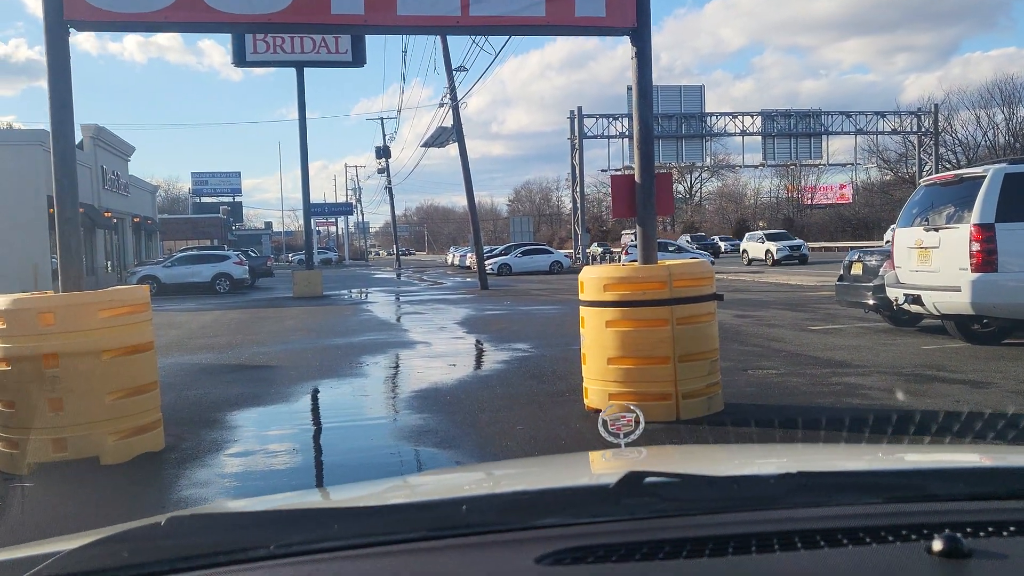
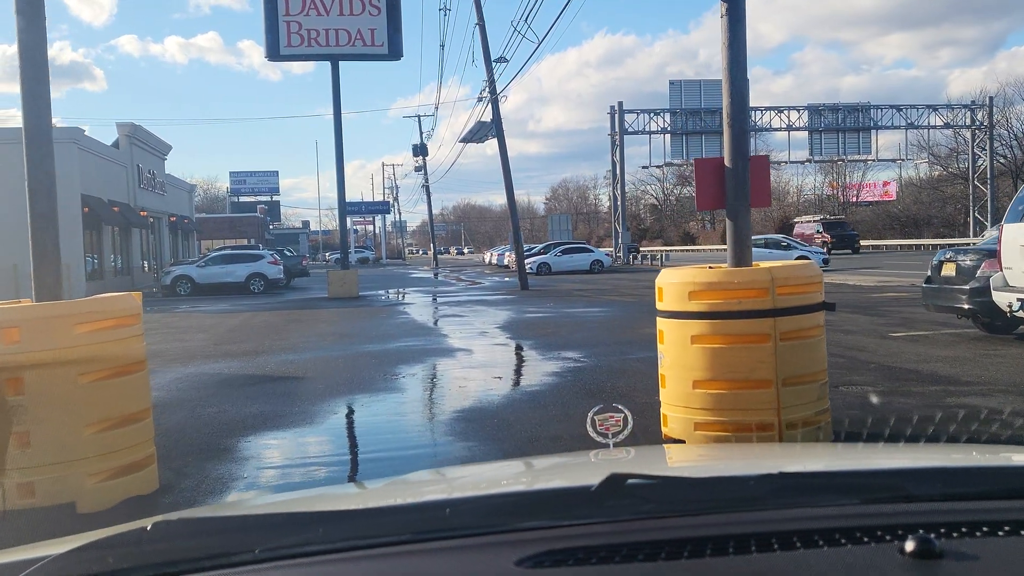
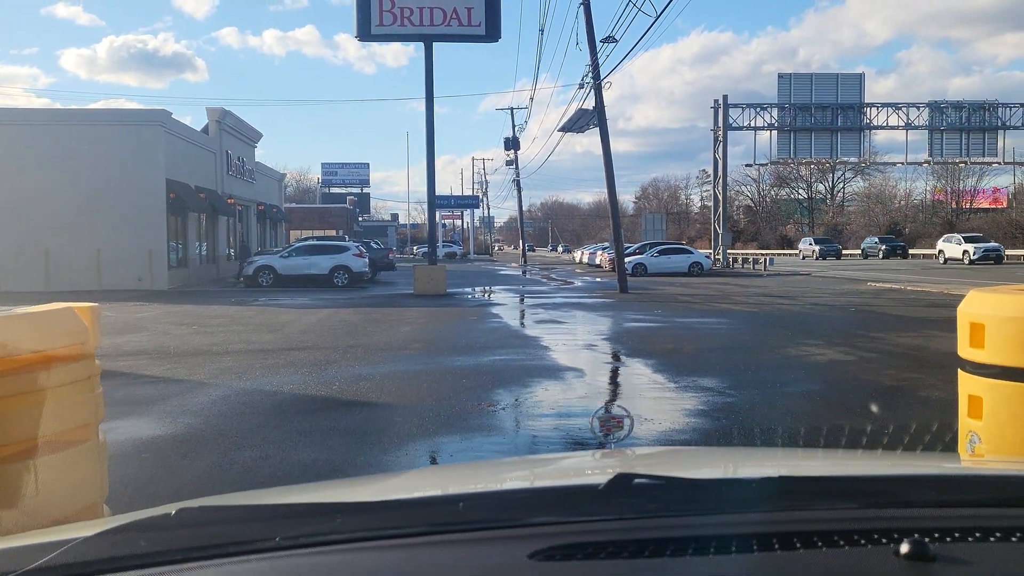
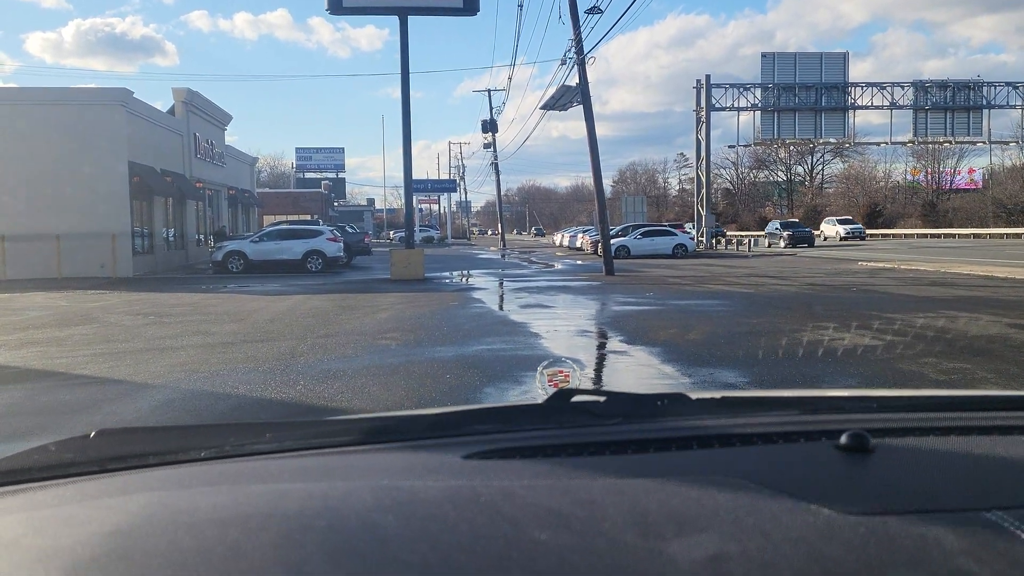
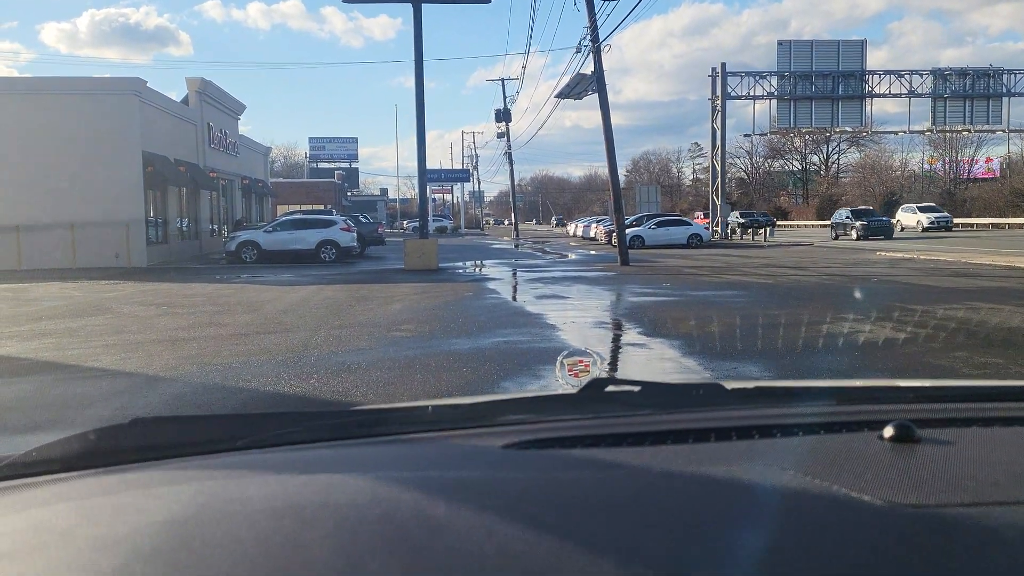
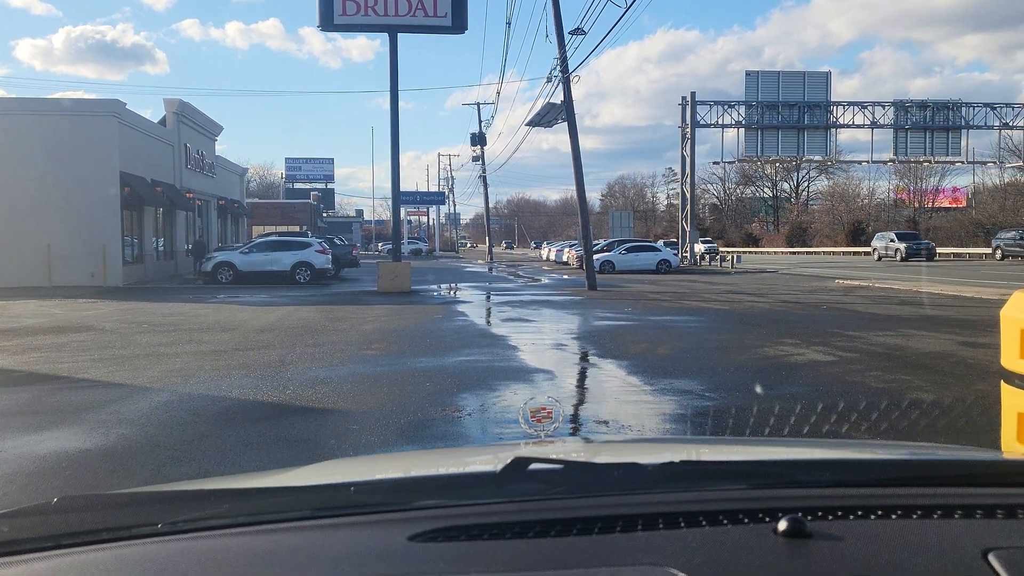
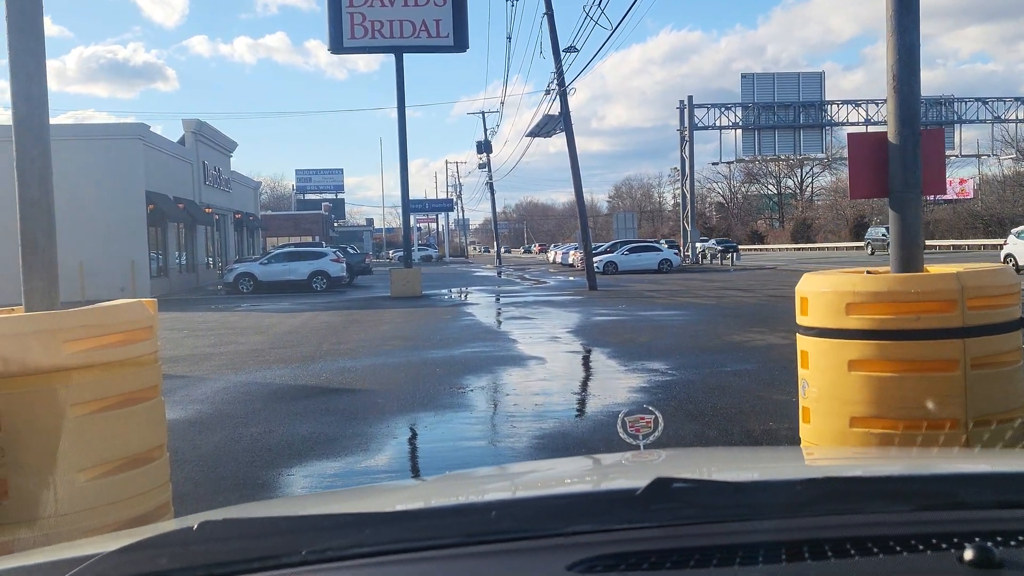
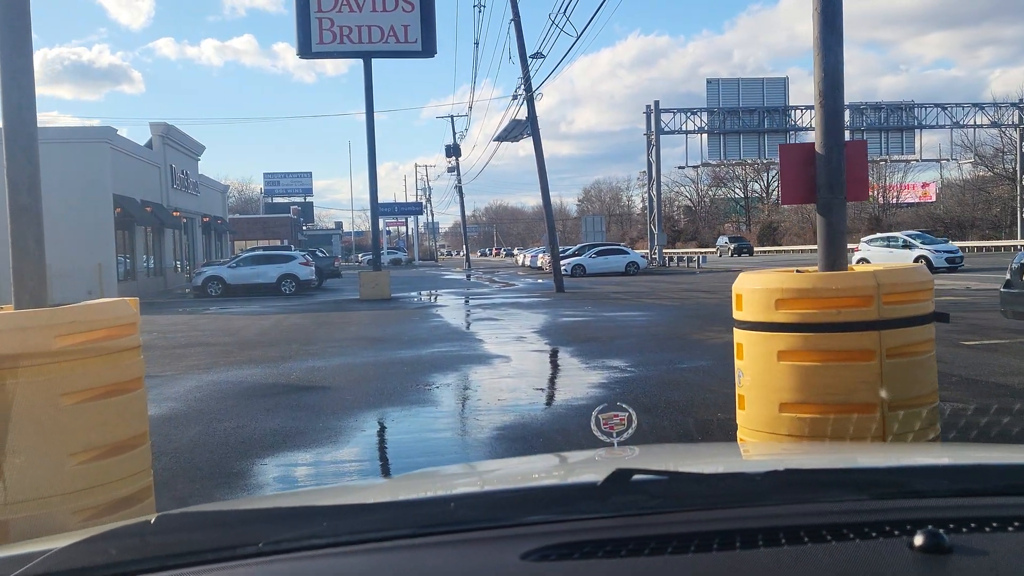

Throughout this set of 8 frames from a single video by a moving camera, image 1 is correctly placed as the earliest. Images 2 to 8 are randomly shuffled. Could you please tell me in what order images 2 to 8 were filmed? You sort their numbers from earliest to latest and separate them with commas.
2, 8, 7, 3, 6, 4, 5
